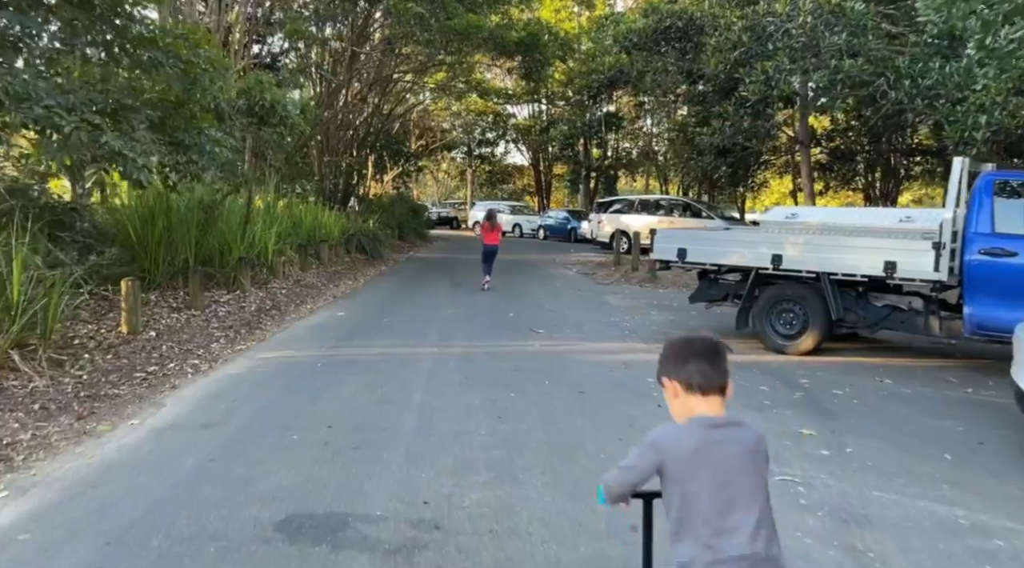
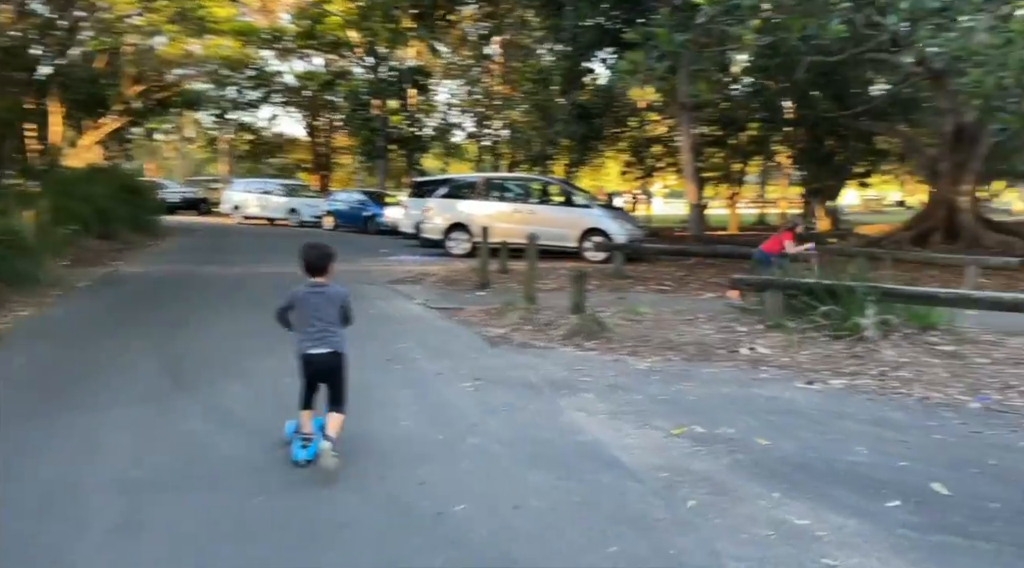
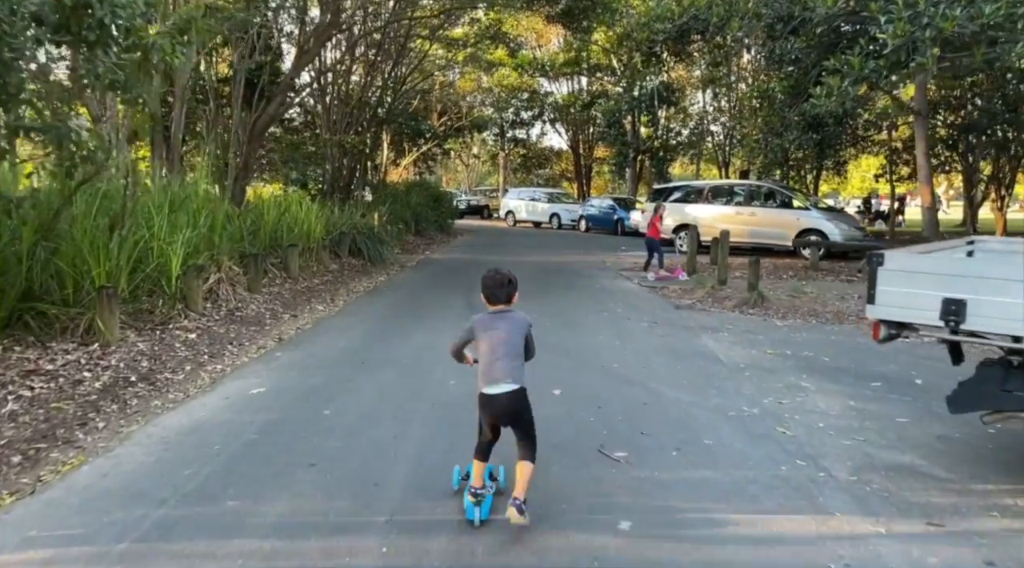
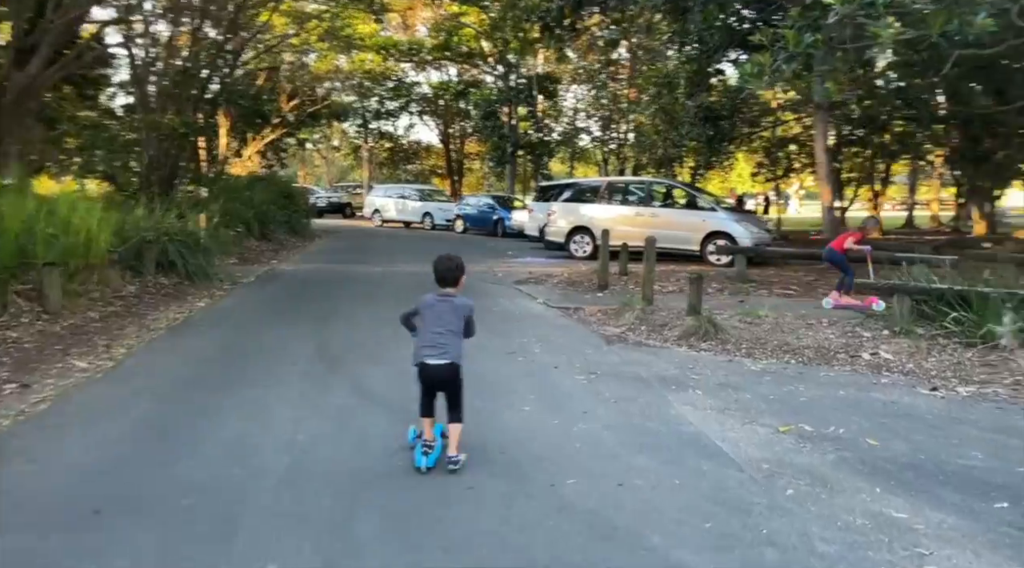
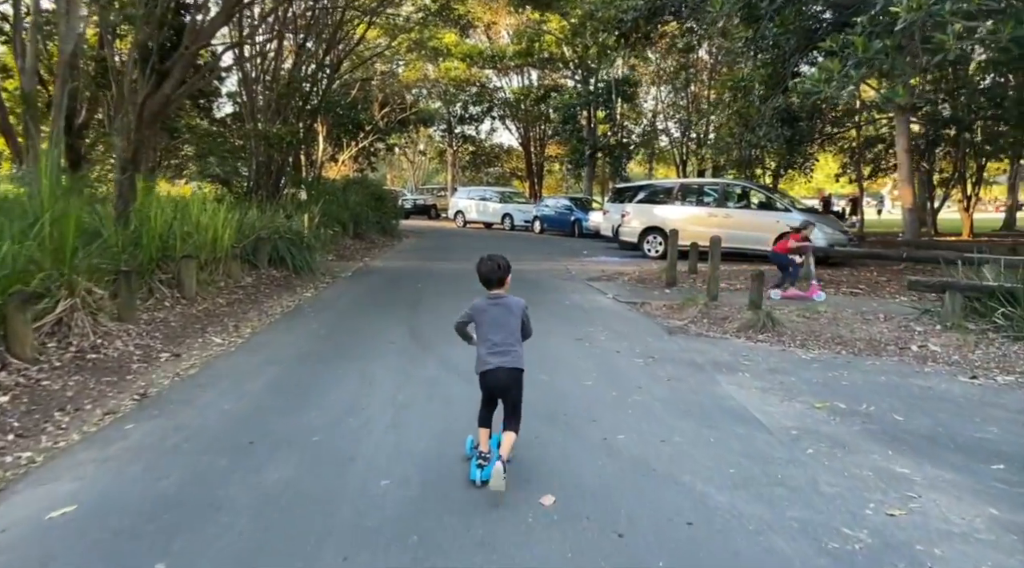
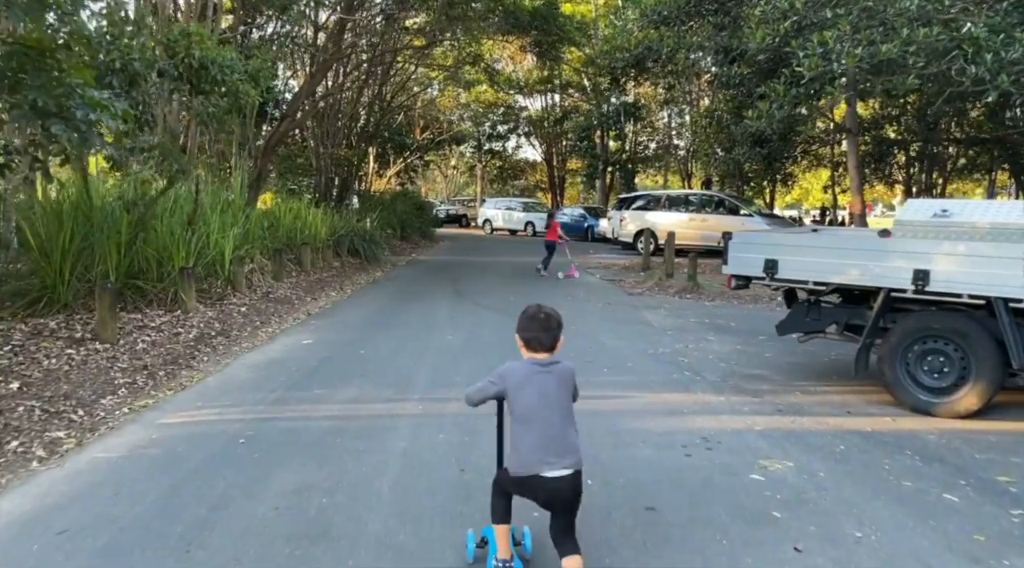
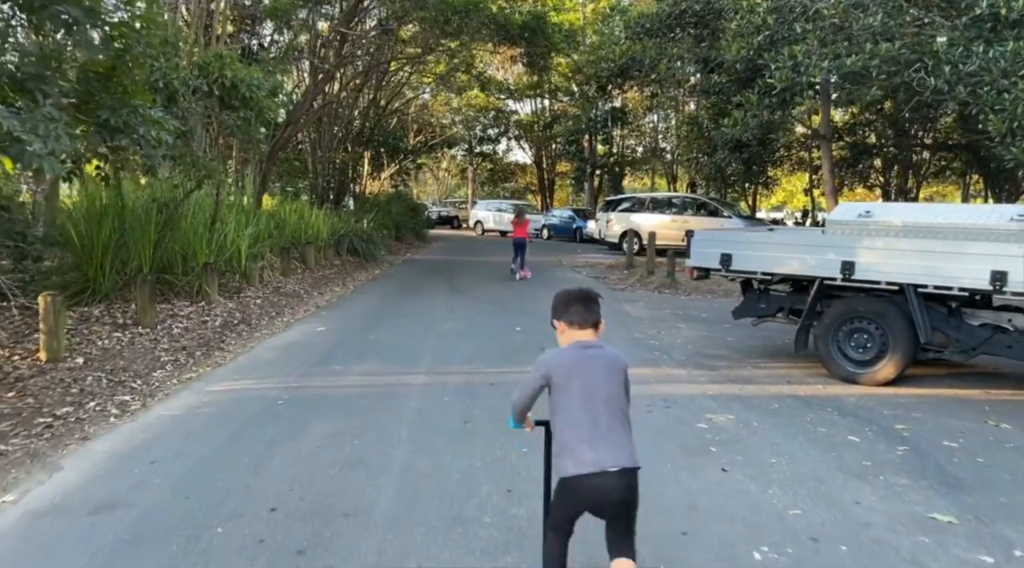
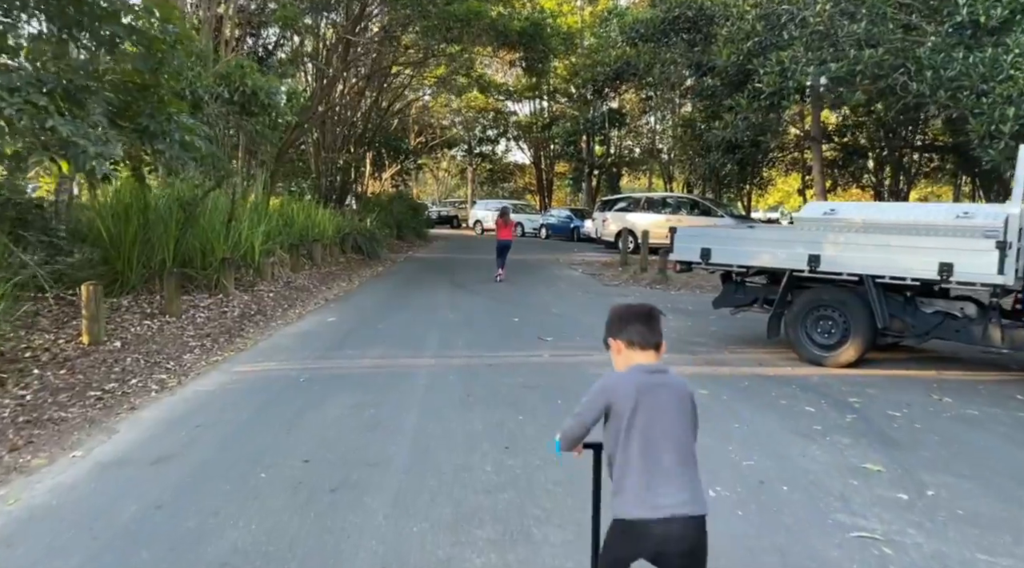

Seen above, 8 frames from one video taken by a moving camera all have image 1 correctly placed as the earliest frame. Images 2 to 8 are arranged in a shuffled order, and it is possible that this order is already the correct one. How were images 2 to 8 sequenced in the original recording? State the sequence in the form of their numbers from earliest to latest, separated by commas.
8, 7, 6, 3, 5, 4, 2
